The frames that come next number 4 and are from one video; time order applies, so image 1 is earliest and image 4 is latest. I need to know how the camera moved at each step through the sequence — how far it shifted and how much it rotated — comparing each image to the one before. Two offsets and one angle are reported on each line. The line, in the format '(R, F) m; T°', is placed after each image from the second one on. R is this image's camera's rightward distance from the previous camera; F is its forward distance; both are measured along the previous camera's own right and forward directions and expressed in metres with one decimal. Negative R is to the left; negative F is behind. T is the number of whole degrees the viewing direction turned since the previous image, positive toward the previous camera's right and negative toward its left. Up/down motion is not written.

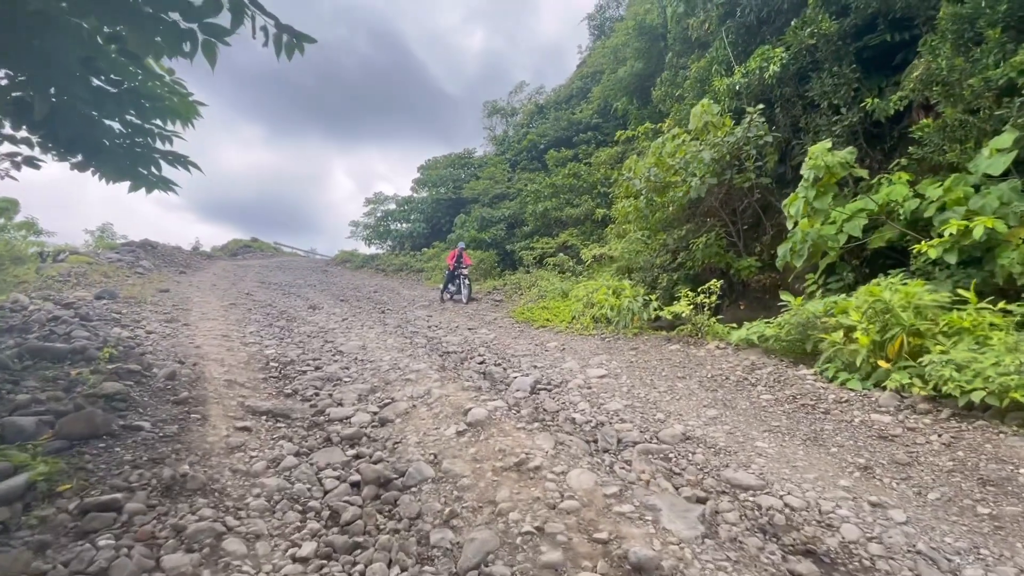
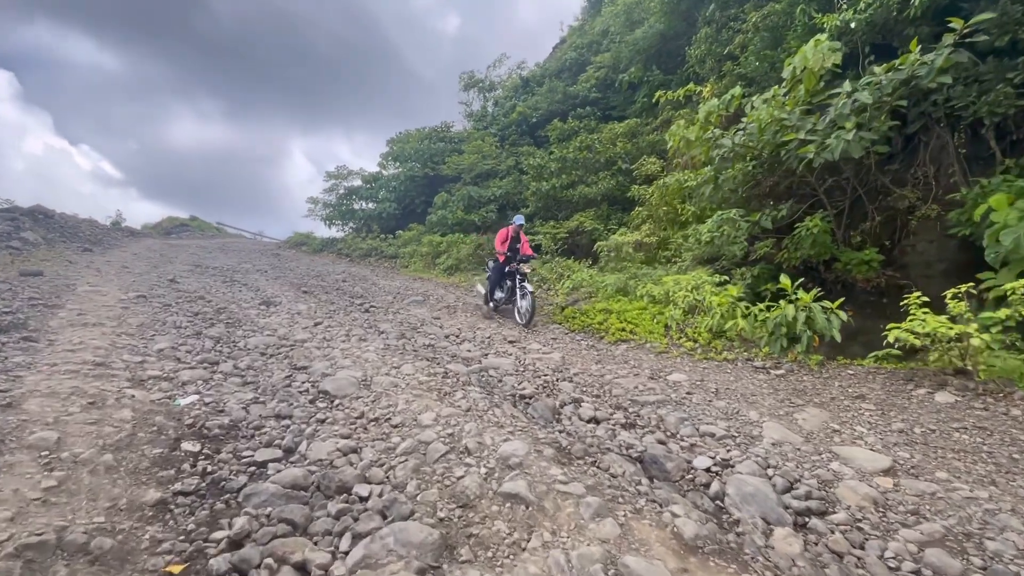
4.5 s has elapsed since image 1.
(-1.3, +3.0) m; +5°
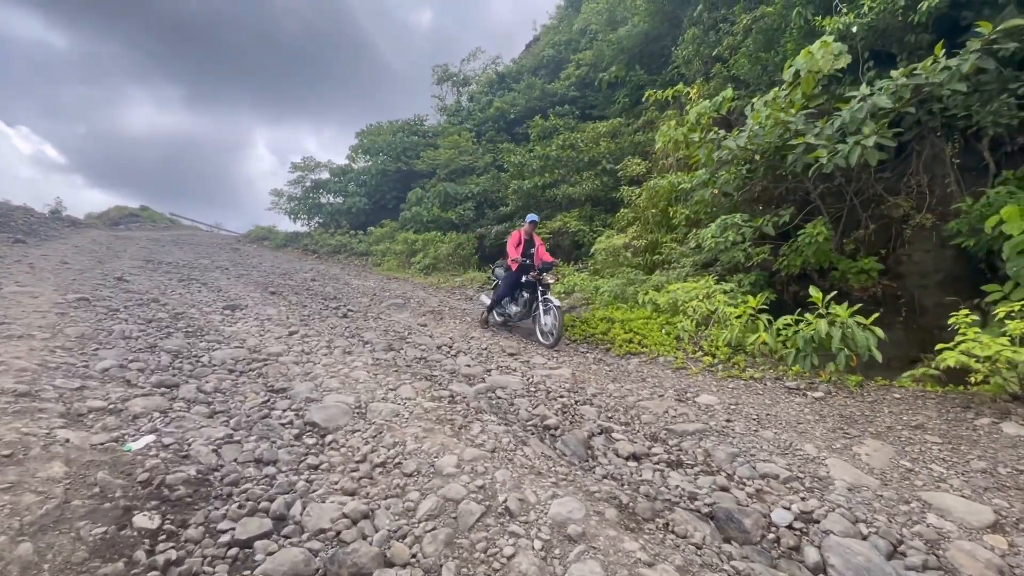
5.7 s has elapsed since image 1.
(-0.4, +0.5) m; +4°
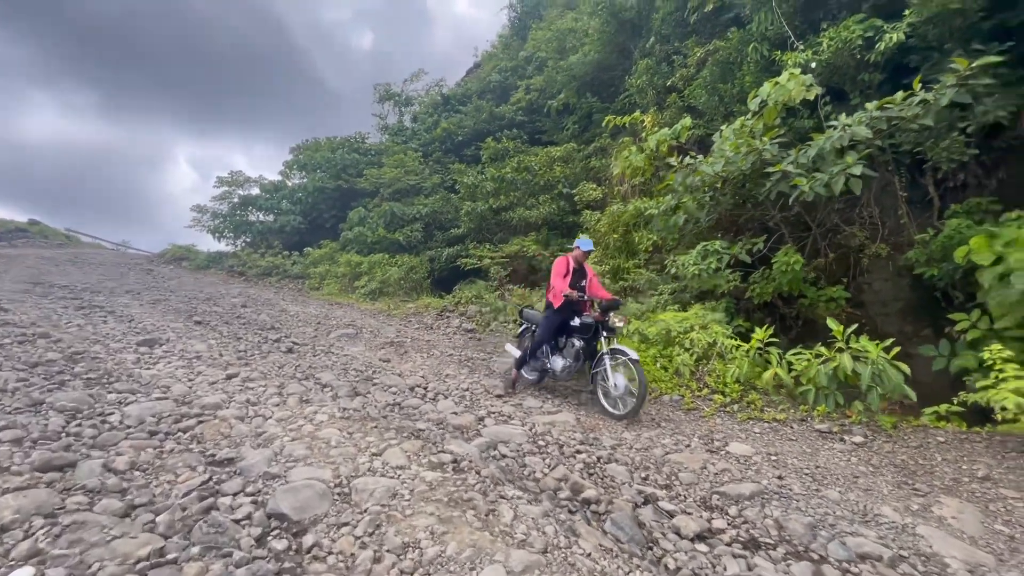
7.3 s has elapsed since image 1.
(-0.5, +0.7) m; +8°
